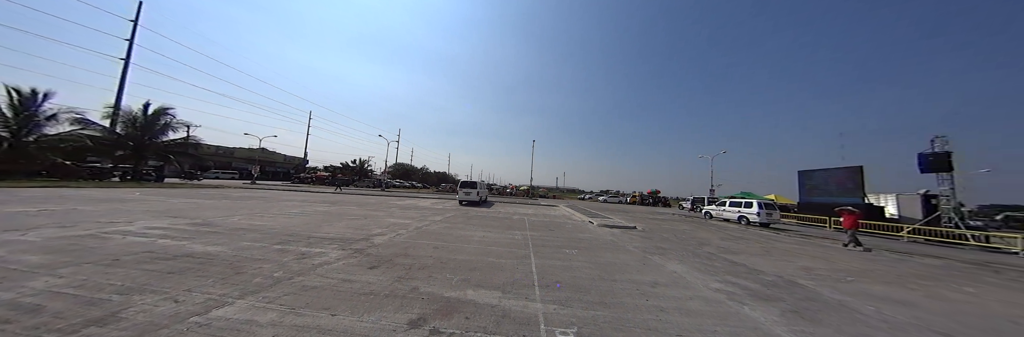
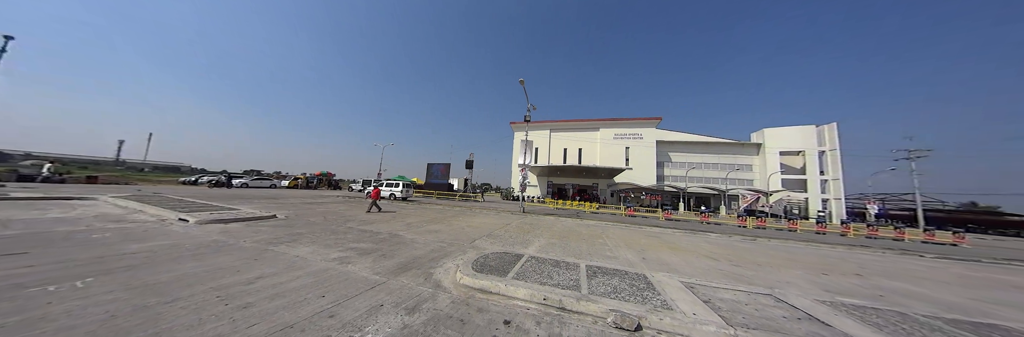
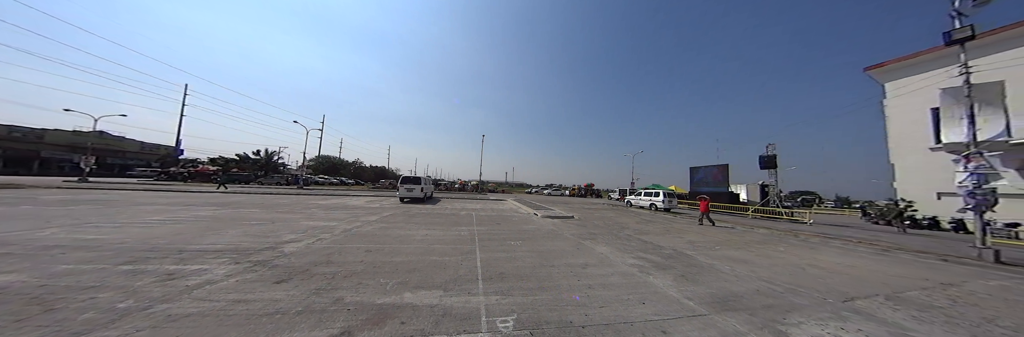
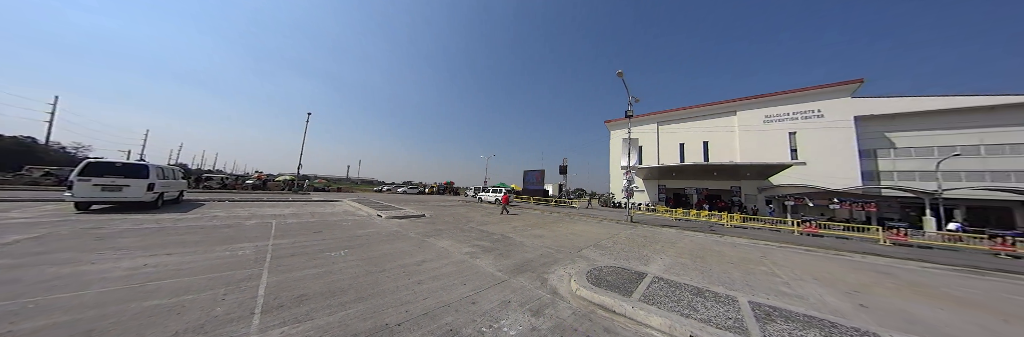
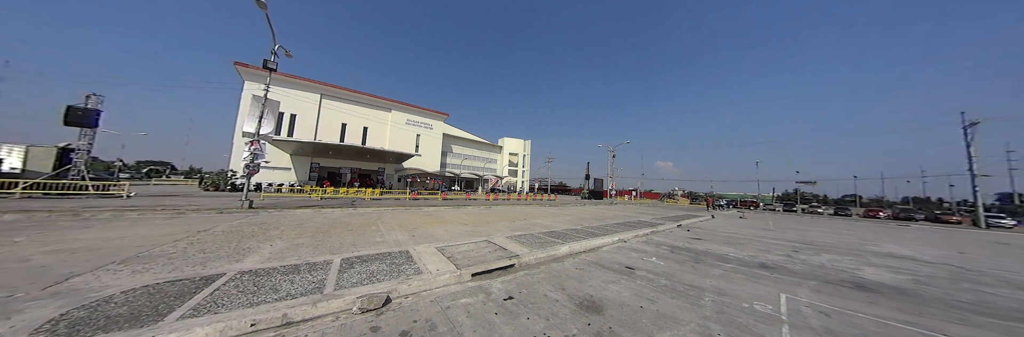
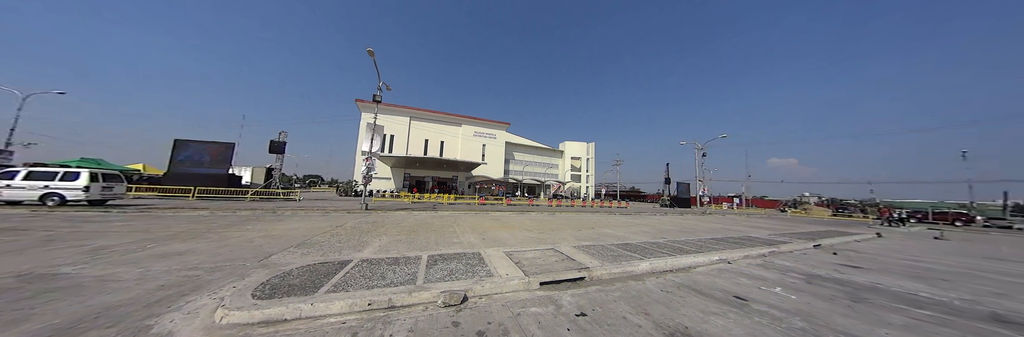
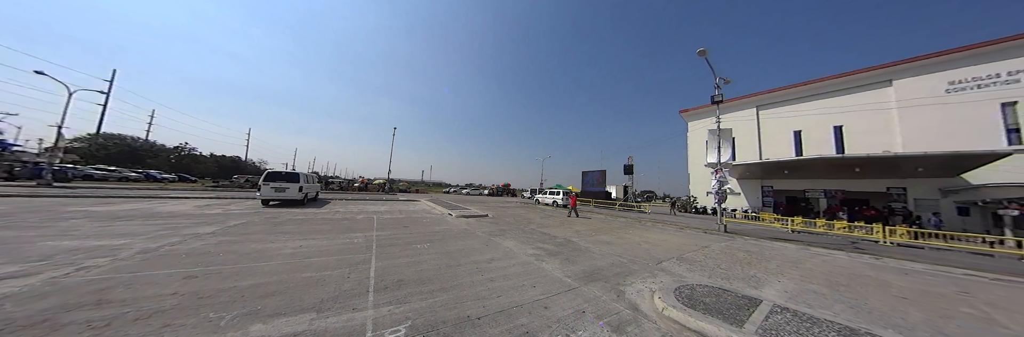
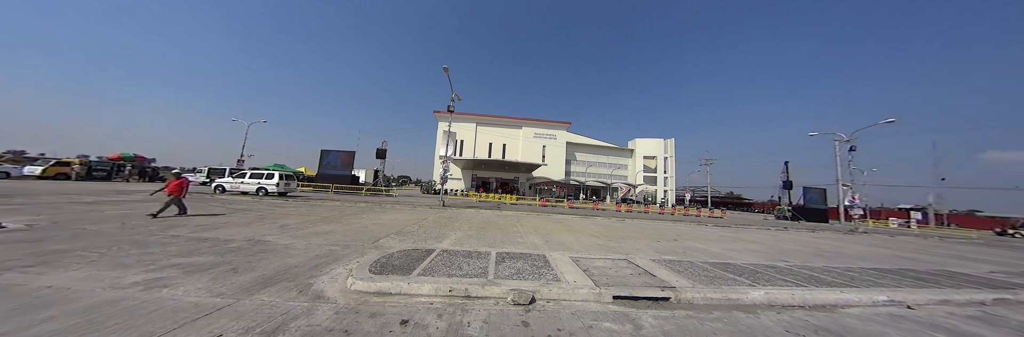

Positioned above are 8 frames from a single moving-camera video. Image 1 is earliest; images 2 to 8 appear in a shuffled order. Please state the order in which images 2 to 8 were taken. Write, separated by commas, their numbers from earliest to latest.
3, 7, 4, 2, 8, 6, 5
